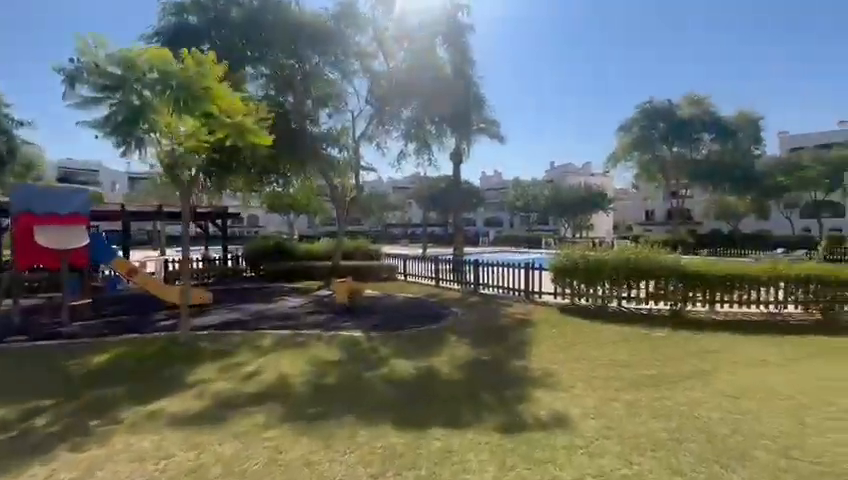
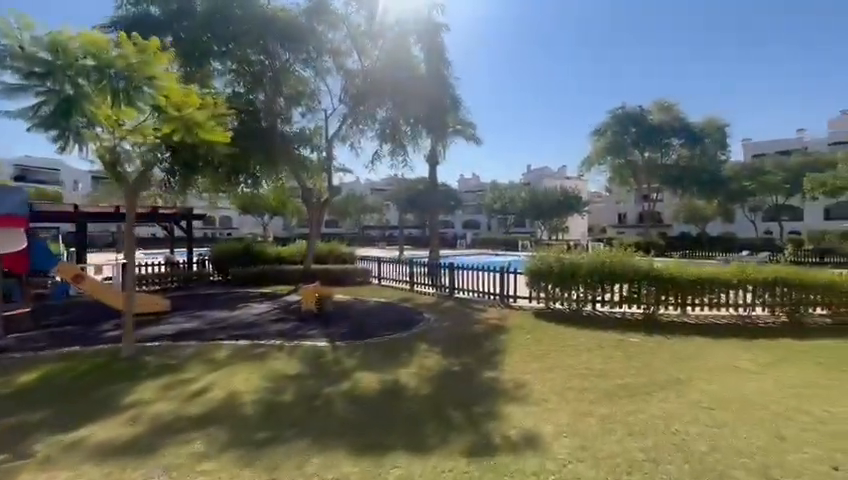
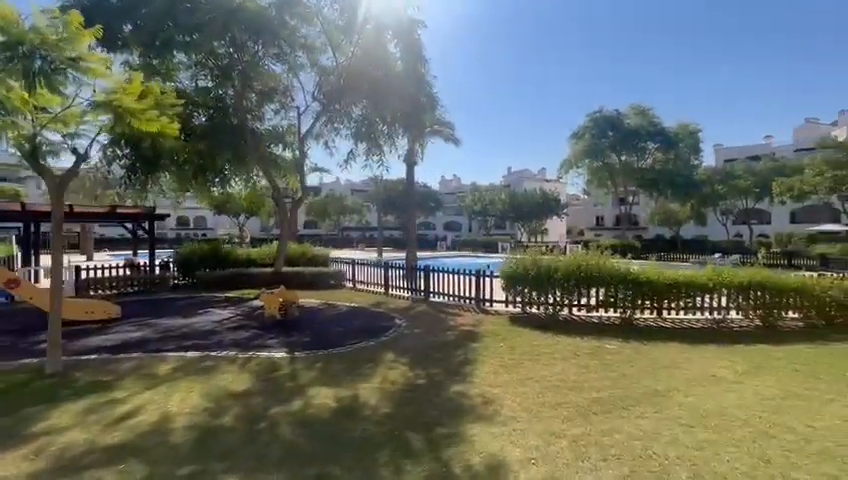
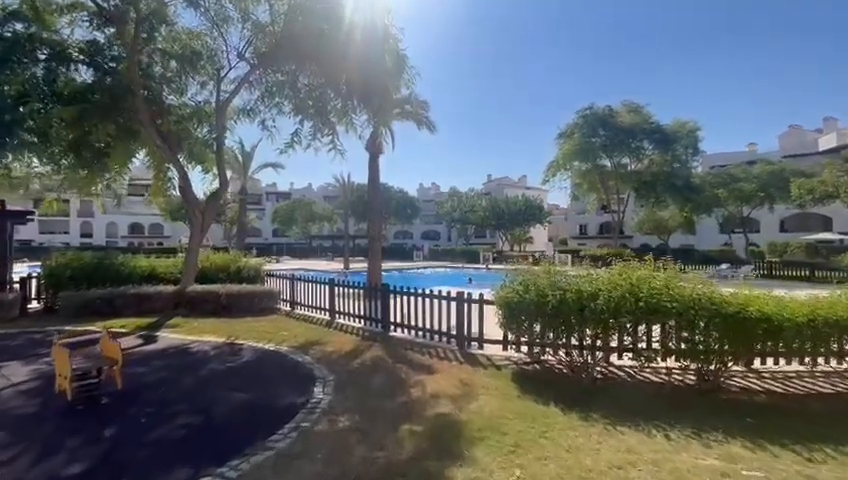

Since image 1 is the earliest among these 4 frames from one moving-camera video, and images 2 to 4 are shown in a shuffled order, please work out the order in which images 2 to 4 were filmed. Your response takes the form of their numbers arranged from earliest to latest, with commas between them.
2, 3, 4
